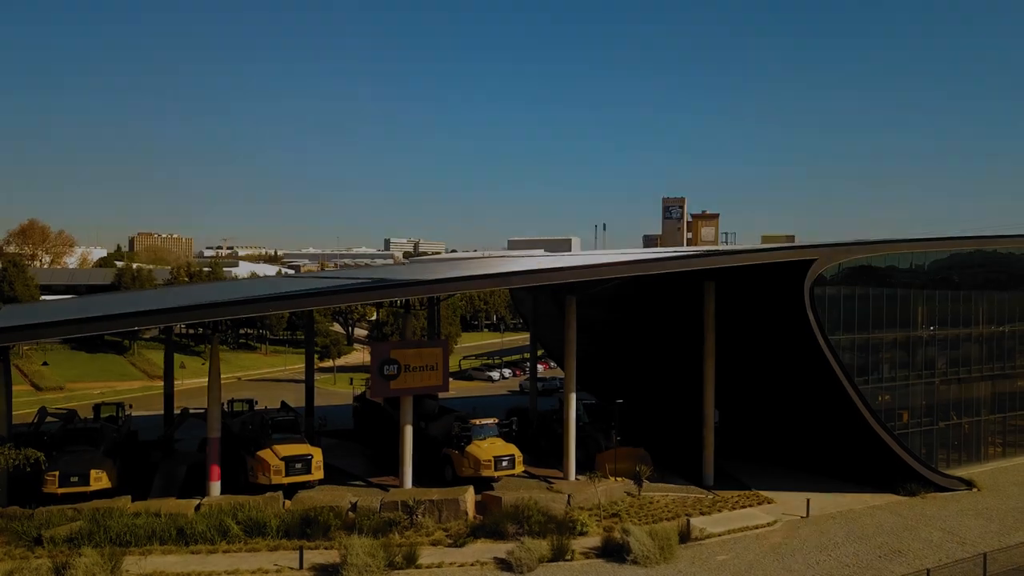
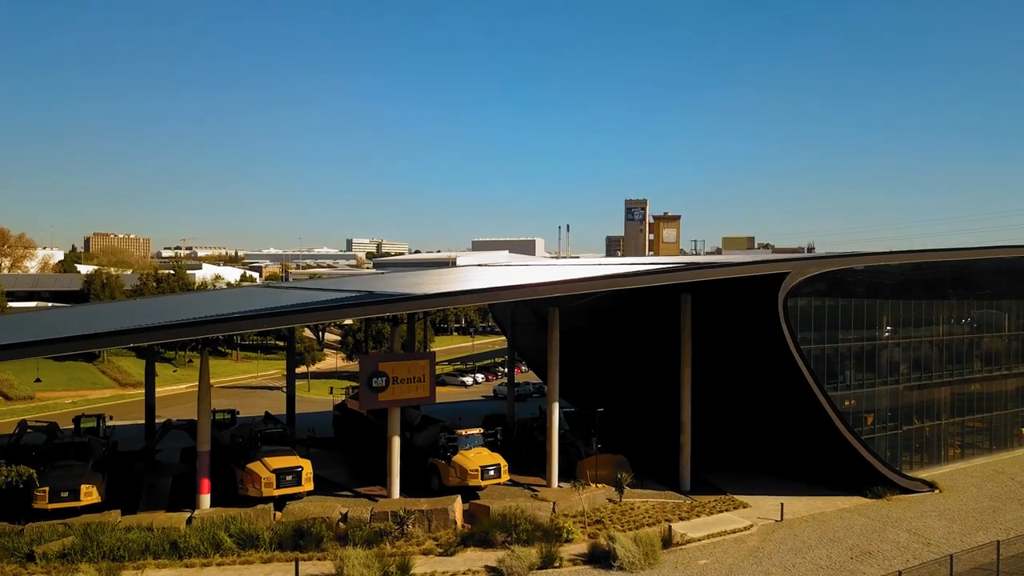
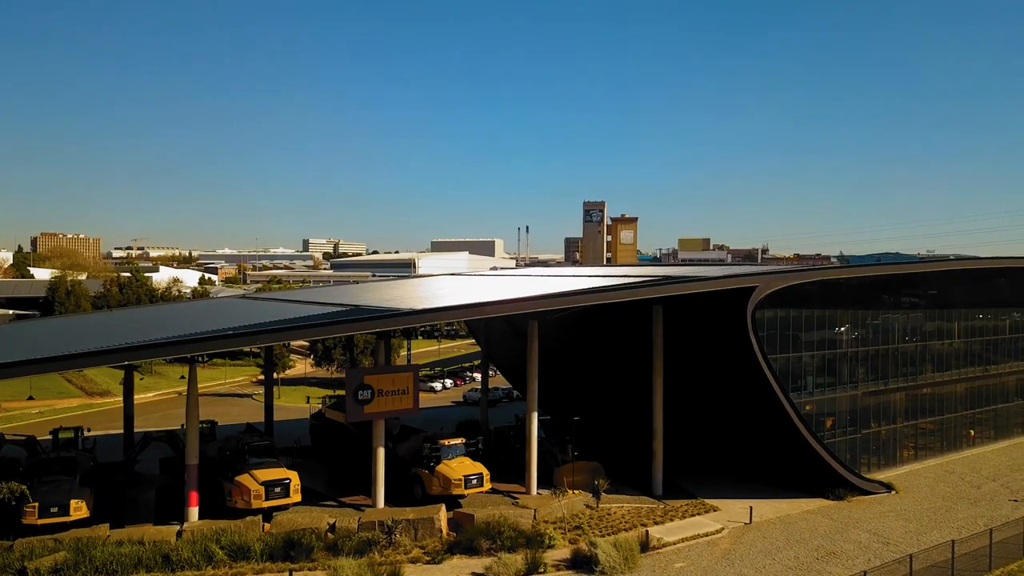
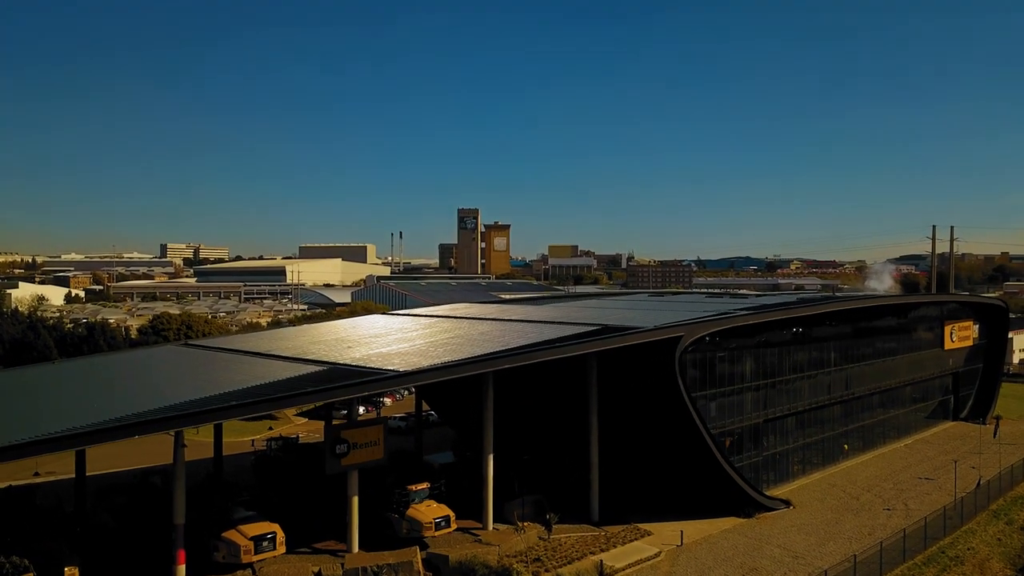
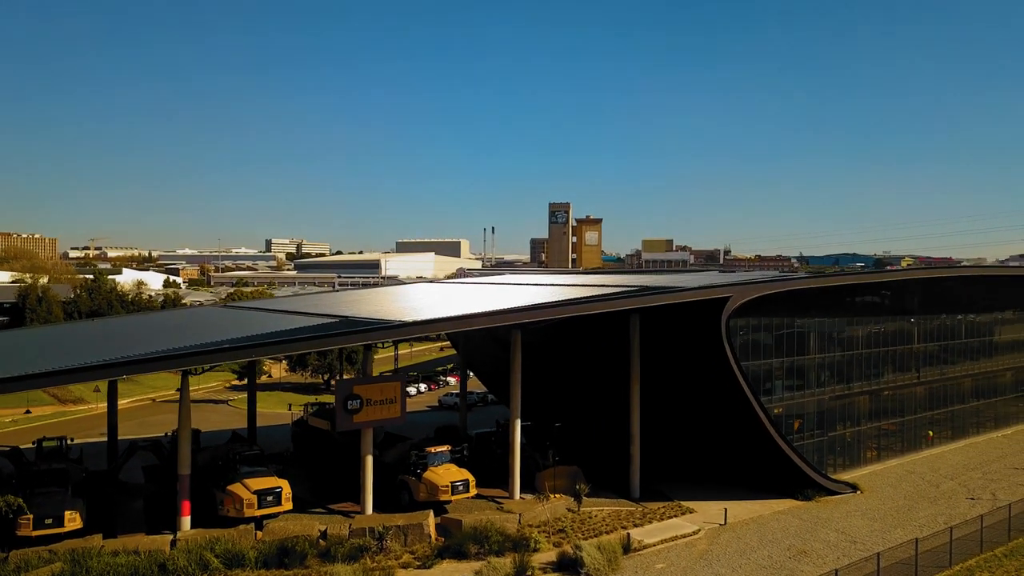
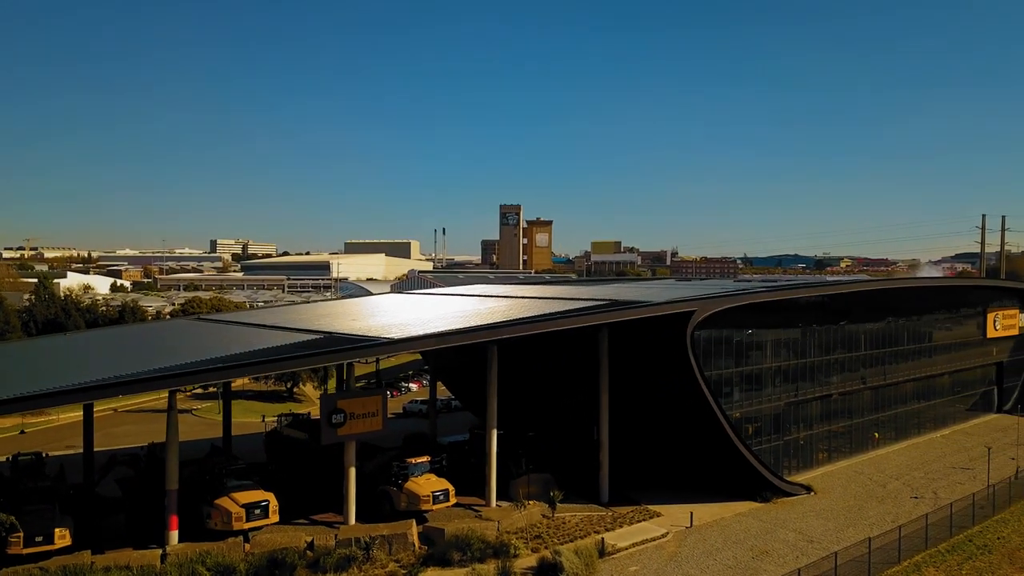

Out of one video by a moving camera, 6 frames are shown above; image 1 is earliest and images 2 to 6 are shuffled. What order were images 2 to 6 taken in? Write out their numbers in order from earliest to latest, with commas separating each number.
2, 3, 5, 6, 4
